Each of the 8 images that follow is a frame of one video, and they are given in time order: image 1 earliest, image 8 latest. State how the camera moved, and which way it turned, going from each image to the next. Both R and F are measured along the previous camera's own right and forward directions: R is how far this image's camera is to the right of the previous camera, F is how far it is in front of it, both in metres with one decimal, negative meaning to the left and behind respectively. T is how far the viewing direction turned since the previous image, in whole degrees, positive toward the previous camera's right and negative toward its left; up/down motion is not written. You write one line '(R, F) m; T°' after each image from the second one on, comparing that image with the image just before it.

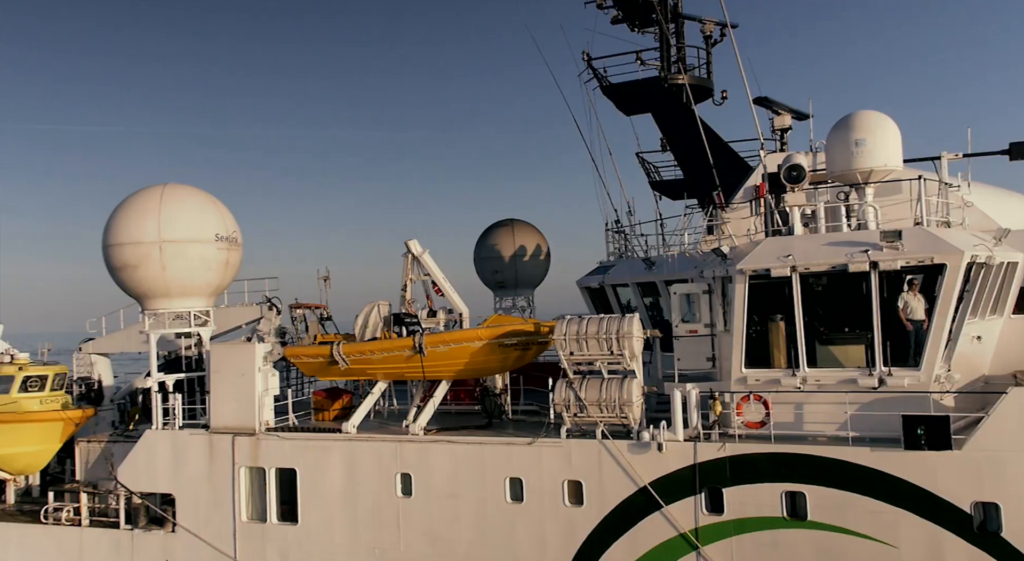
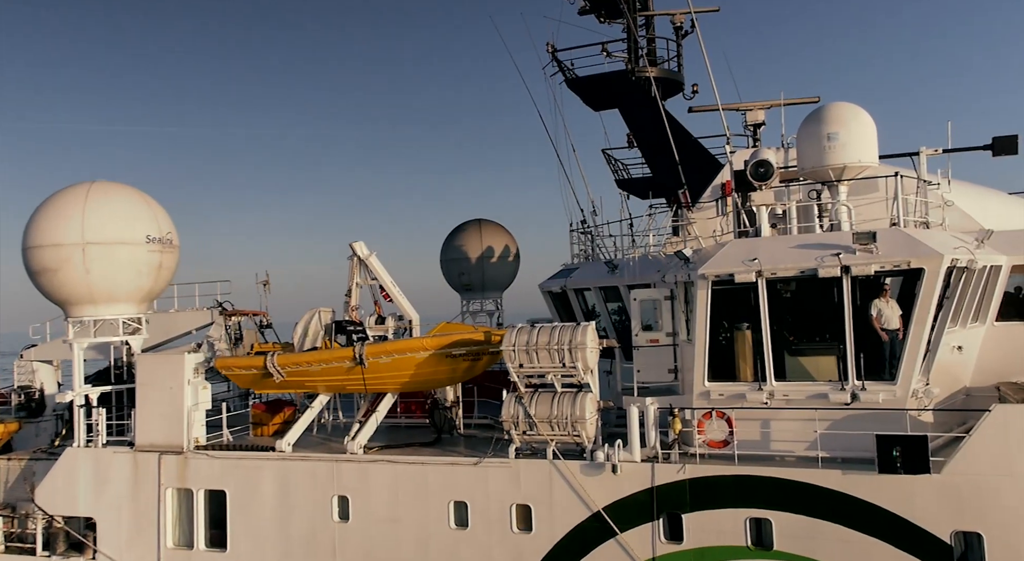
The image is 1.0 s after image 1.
(+0.5, +0.9) m; +1°
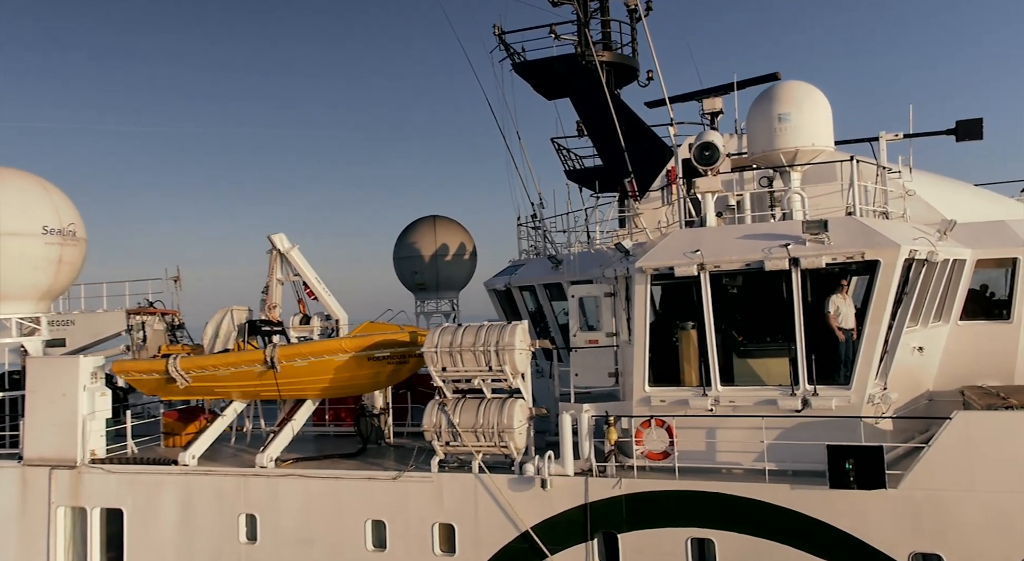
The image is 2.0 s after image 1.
(+0.6, +0.9) m; +2°
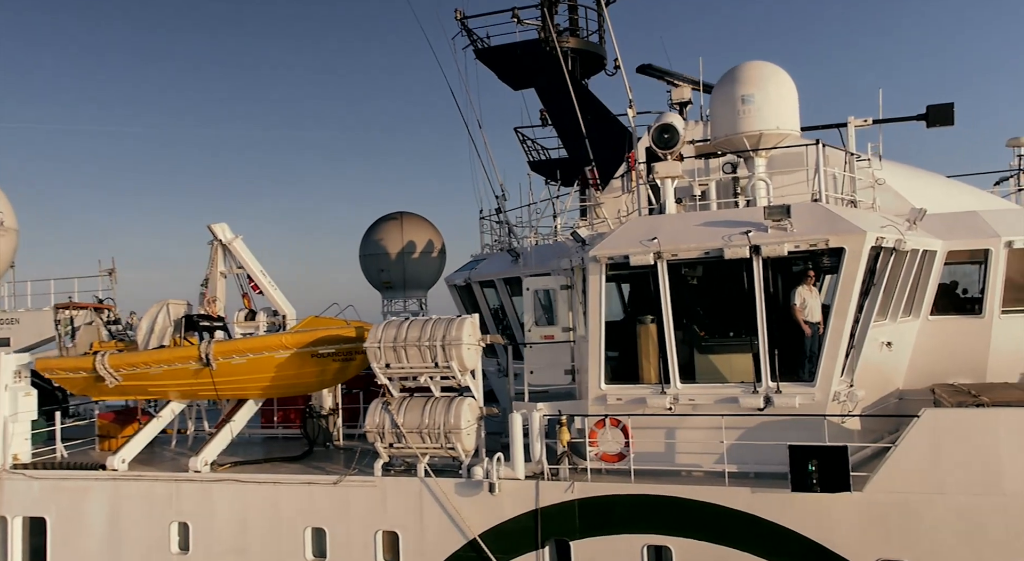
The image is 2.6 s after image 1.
(+0.3, +0.5) m; +1°
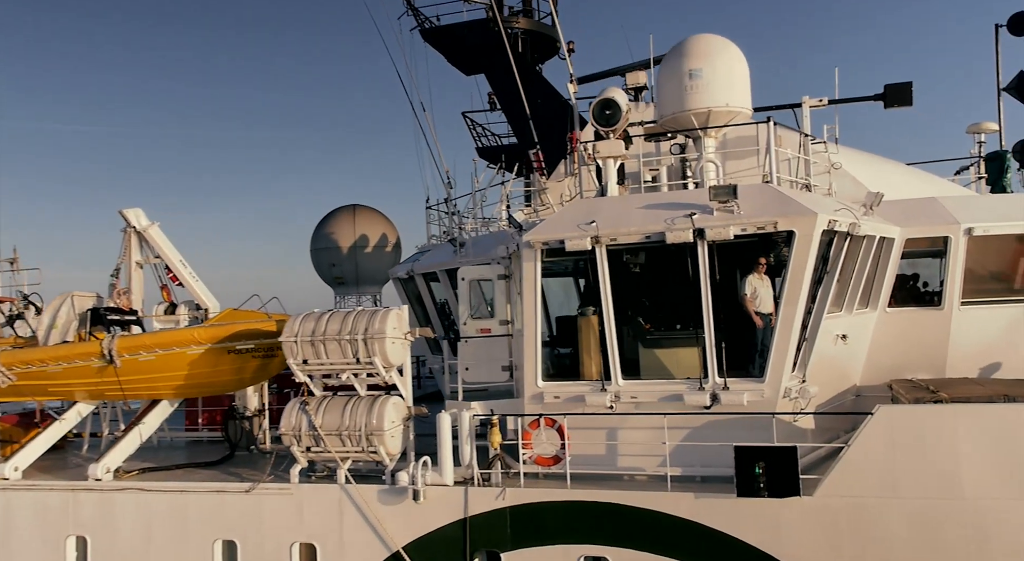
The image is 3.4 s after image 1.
(+0.4, +0.6) m; +2°
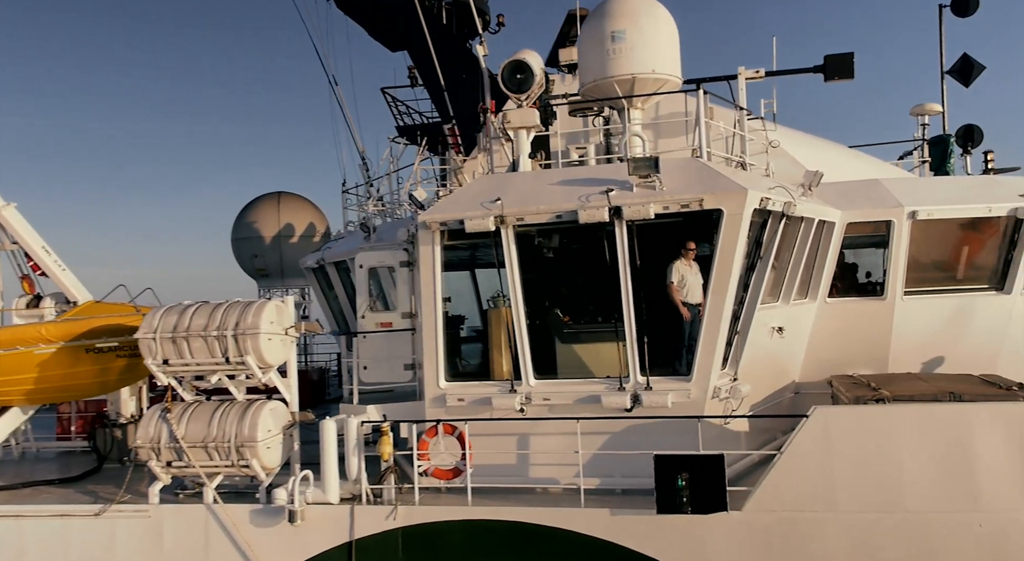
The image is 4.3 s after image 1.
(+0.4, +0.9) m; +4°
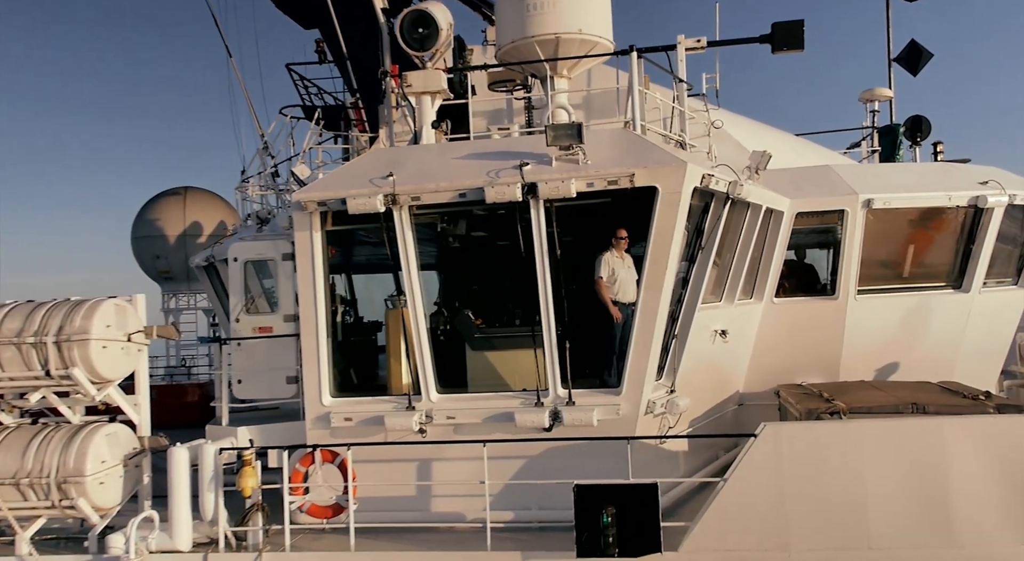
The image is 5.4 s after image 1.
(+0.3, +1.1) m; +4°
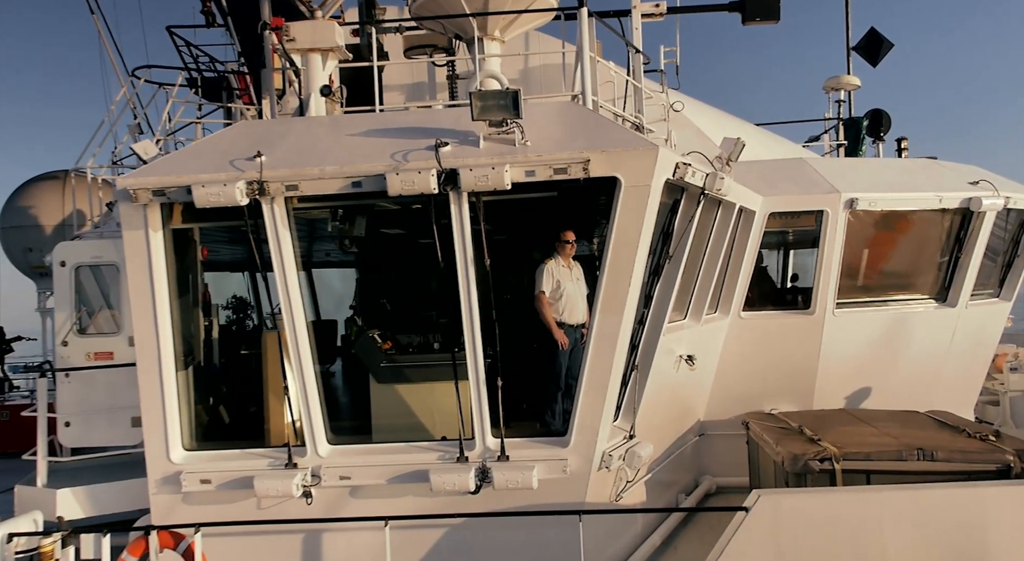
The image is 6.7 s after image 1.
(+0.1, +1.3) m; +5°
